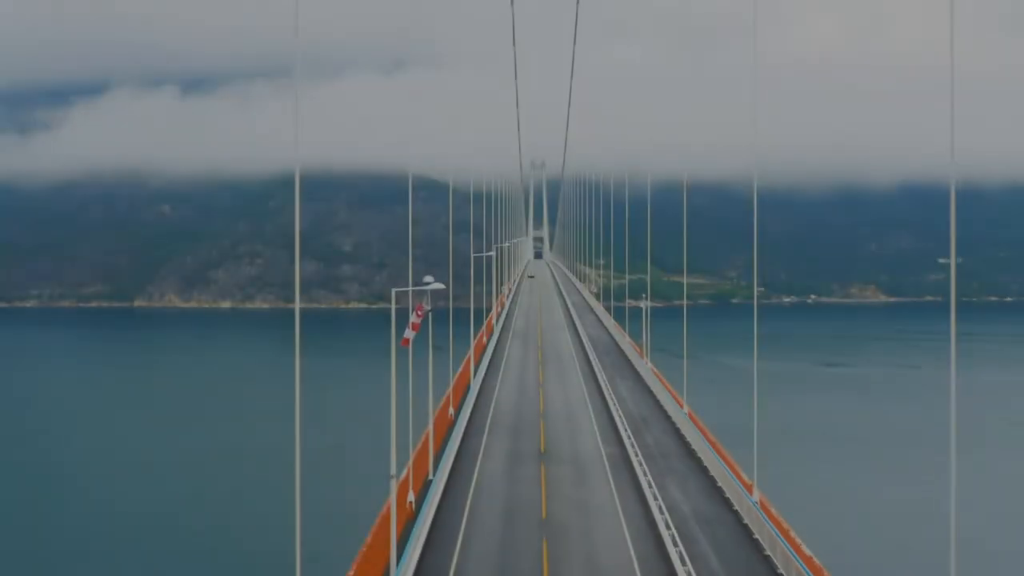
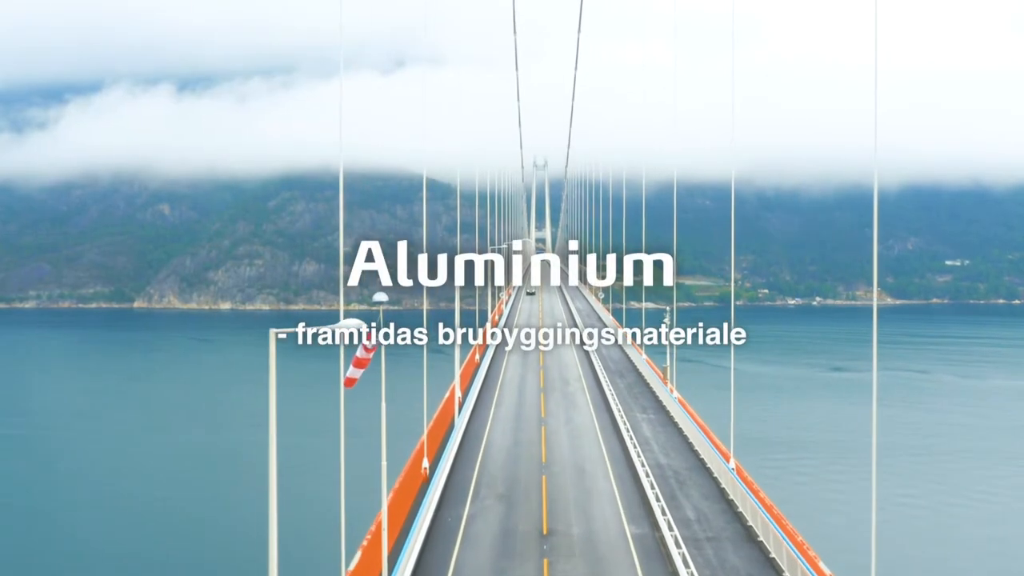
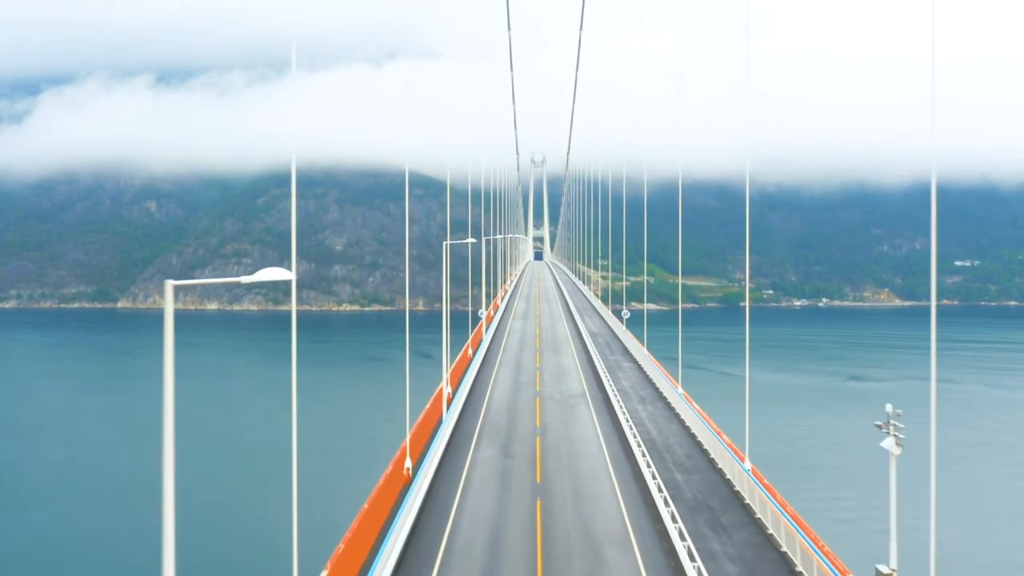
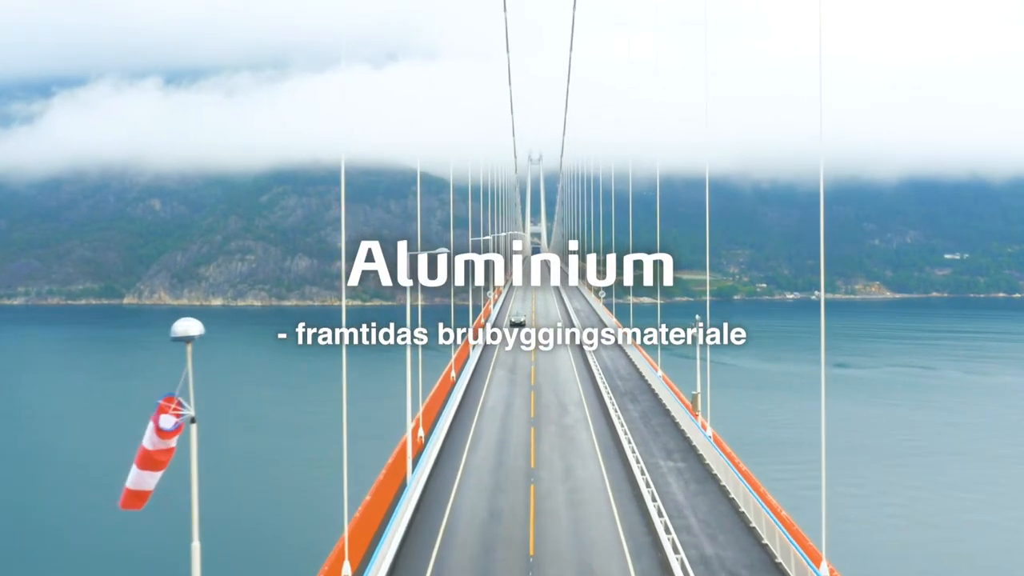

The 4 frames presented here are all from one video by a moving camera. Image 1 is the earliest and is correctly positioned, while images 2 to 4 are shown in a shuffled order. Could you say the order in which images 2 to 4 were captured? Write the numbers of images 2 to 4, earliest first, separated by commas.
2, 4, 3
